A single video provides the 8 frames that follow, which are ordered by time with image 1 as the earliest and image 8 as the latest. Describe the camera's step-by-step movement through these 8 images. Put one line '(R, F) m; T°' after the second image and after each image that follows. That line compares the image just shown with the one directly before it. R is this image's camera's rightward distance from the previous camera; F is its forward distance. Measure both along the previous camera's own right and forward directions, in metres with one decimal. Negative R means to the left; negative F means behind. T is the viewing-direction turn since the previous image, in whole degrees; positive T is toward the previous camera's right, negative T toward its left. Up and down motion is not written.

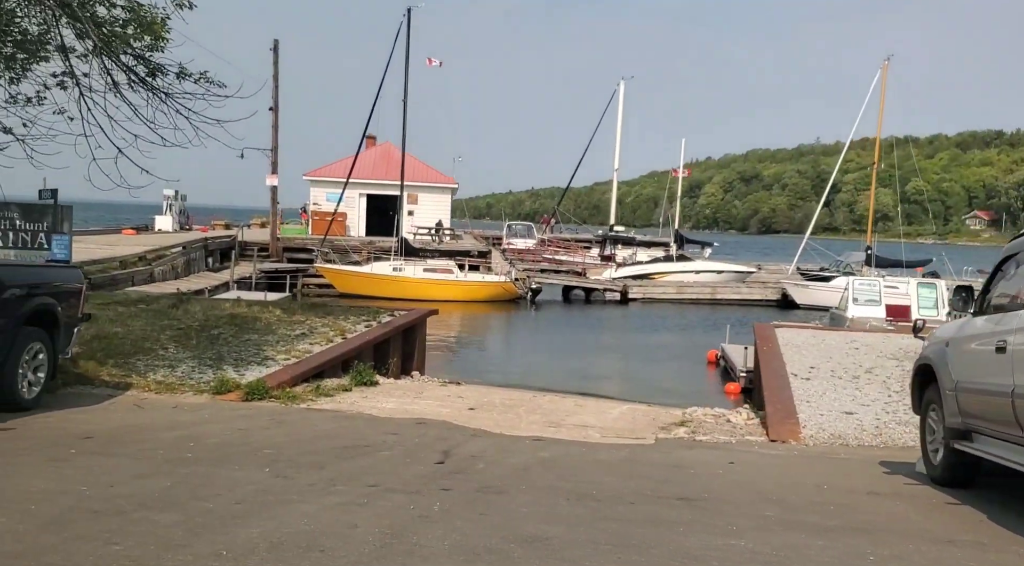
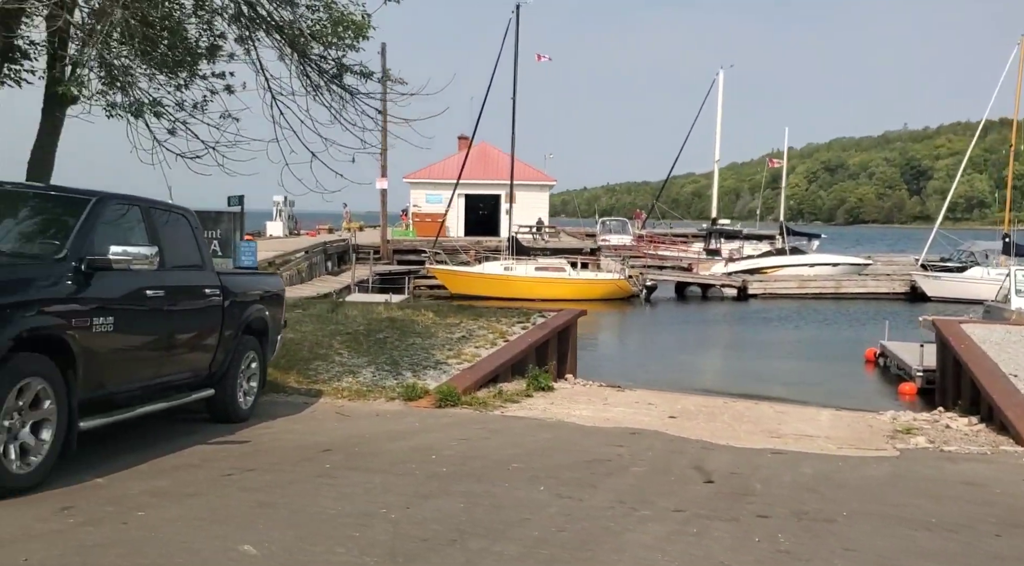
(-0.9, +0.3) m; -7°
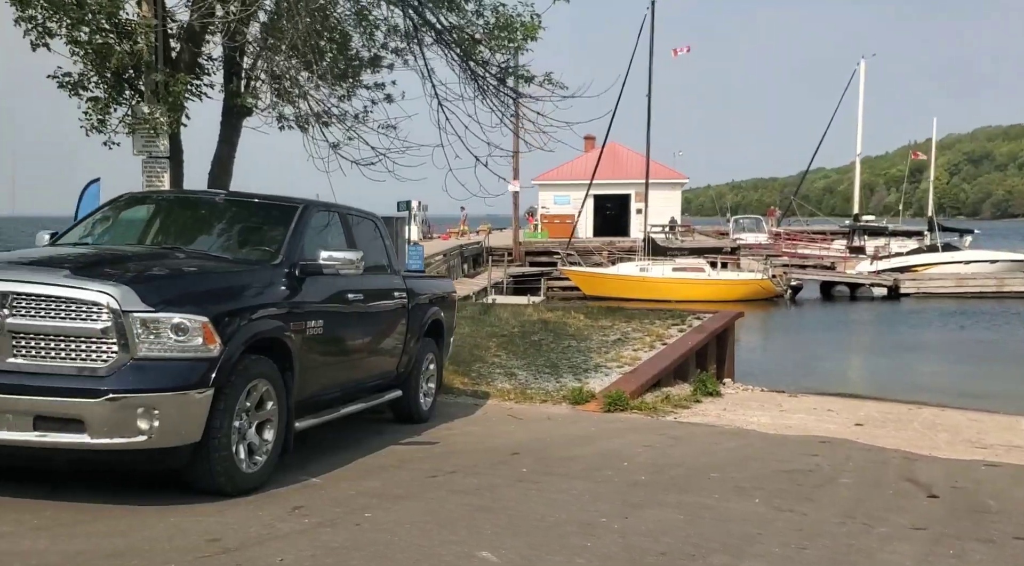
(-0.4, +0.1) m; -8°
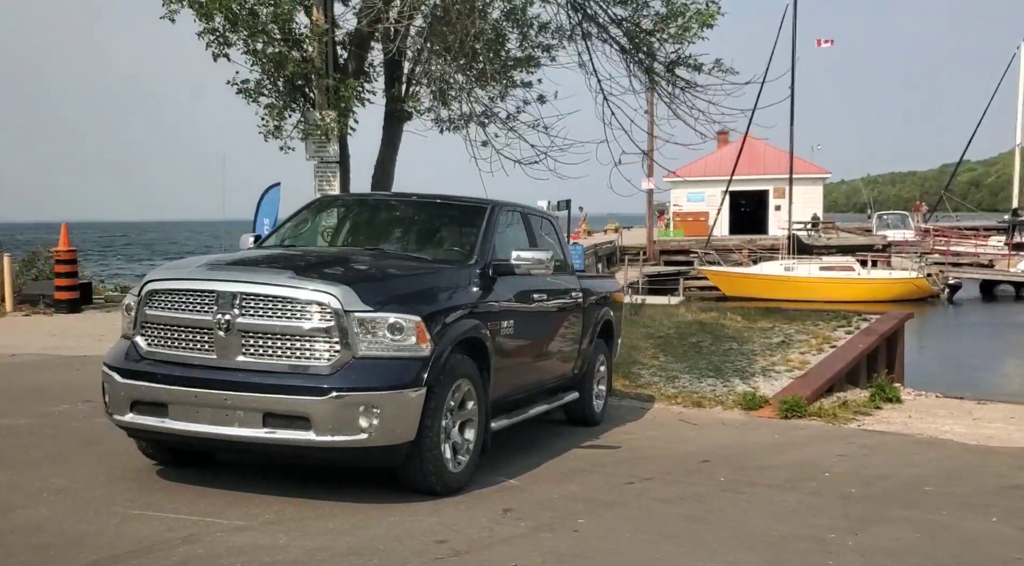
(-0.3, +0.1) m; -8°
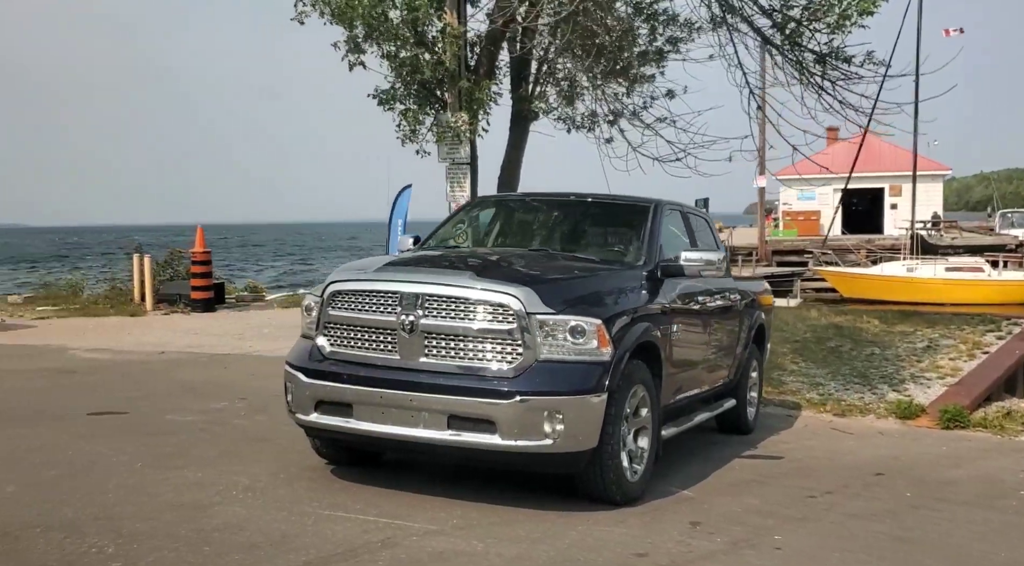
(-0.3, +0.1) m; -7°
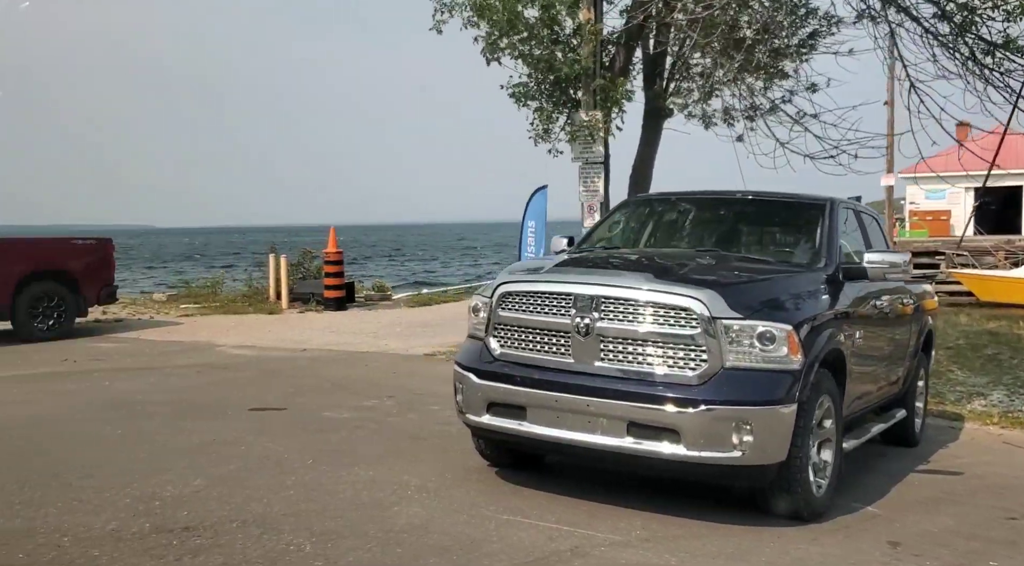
(-0.3, +0.1) m; -7°
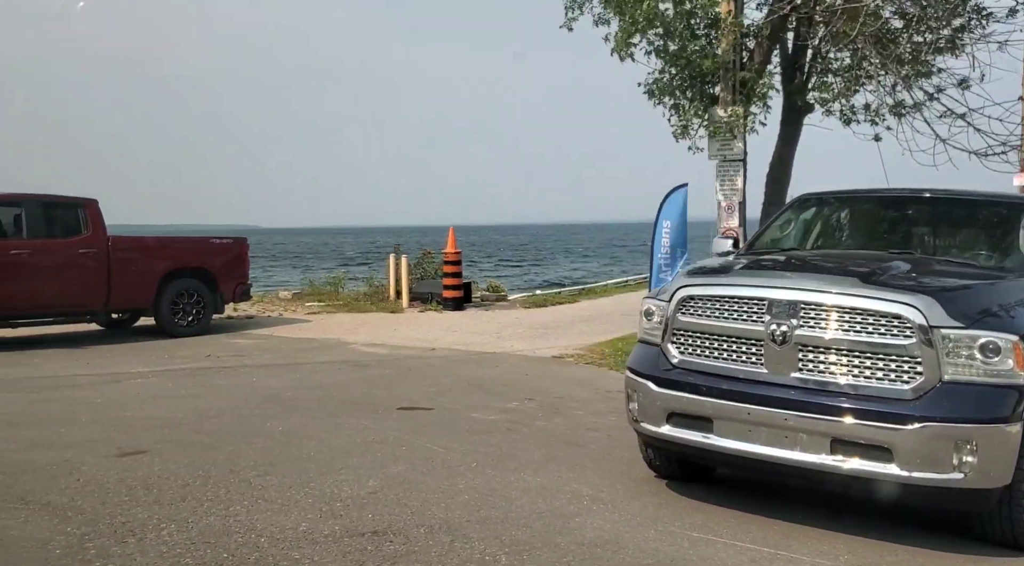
(-0.3, +0.2) m; -6°
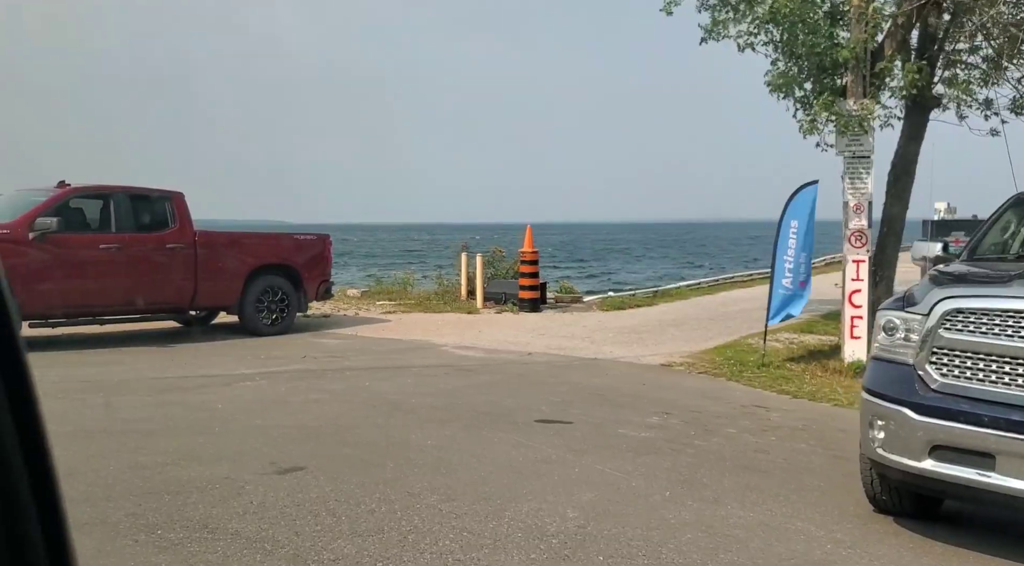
(-0.7, +0.5) m; -3°
